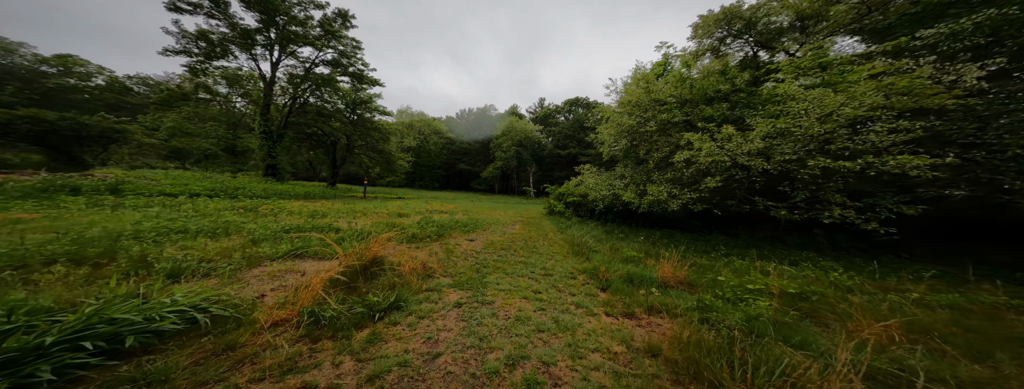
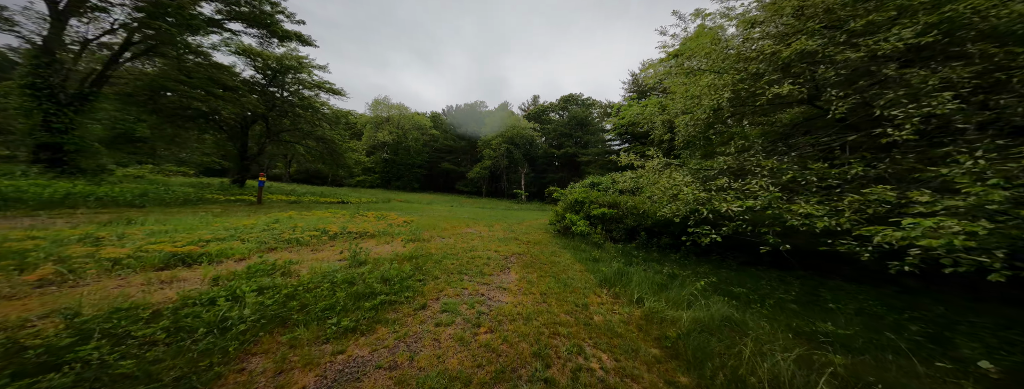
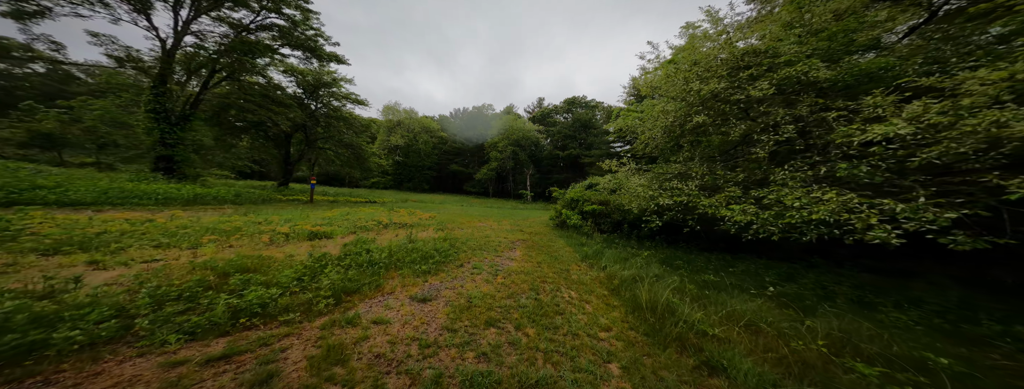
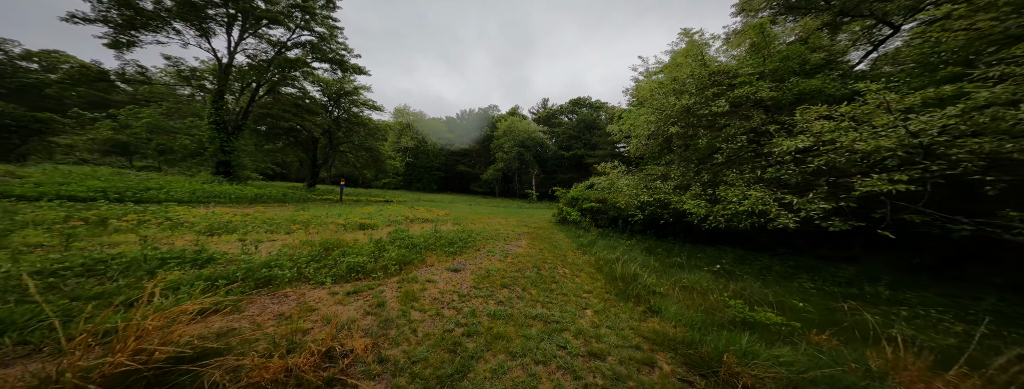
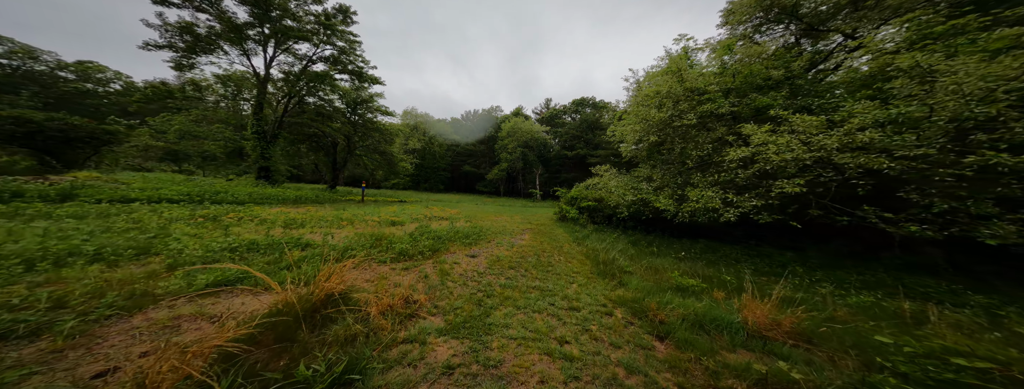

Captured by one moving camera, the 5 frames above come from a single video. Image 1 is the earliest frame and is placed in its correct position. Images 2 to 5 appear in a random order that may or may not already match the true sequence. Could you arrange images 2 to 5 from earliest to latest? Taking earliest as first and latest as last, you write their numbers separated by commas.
5, 4, 3, 2
